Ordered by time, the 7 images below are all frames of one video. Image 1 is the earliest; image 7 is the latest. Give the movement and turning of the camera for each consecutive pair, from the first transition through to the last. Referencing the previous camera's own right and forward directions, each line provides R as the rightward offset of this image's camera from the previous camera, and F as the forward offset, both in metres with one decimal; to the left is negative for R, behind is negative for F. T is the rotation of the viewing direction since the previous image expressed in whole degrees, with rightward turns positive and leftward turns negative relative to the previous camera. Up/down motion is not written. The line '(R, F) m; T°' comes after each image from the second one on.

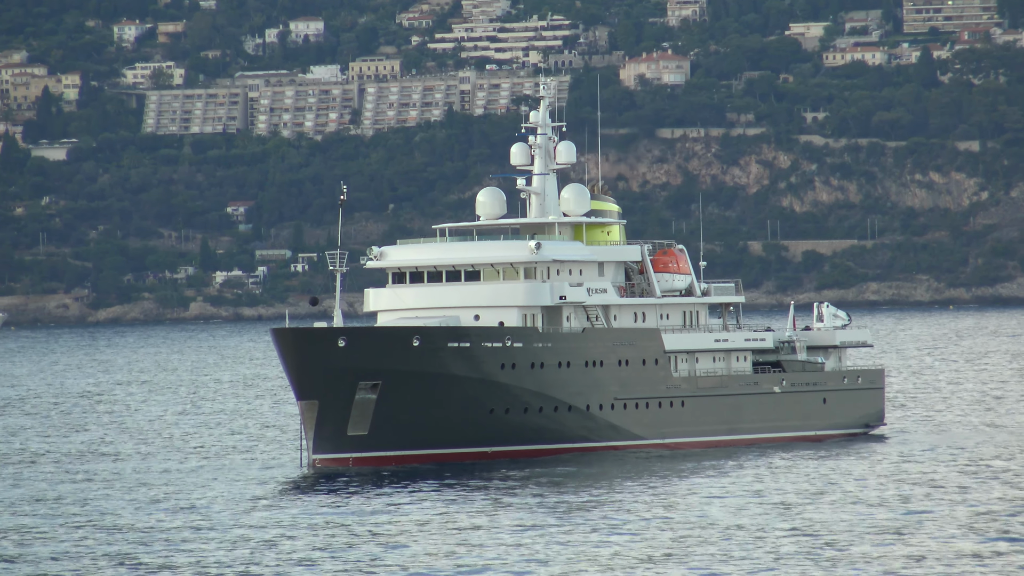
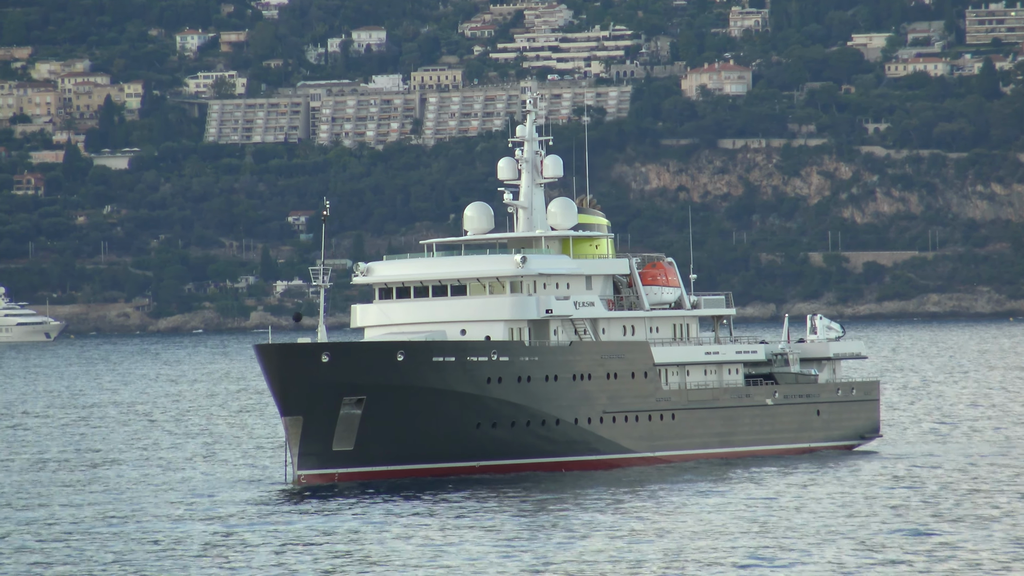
(+1.1, -0.1) m; -2°
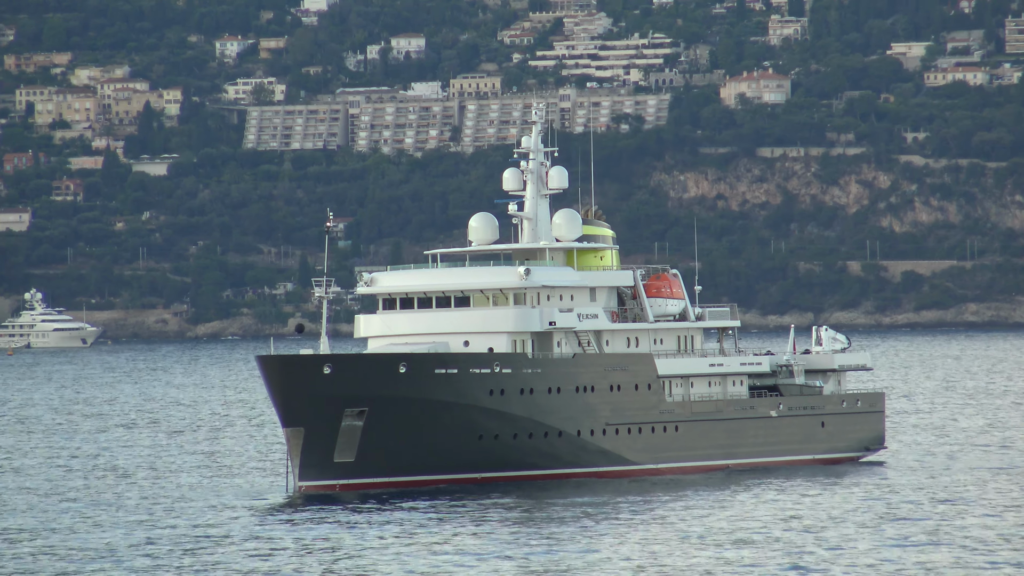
(+0.3, 0.0) m; -1°
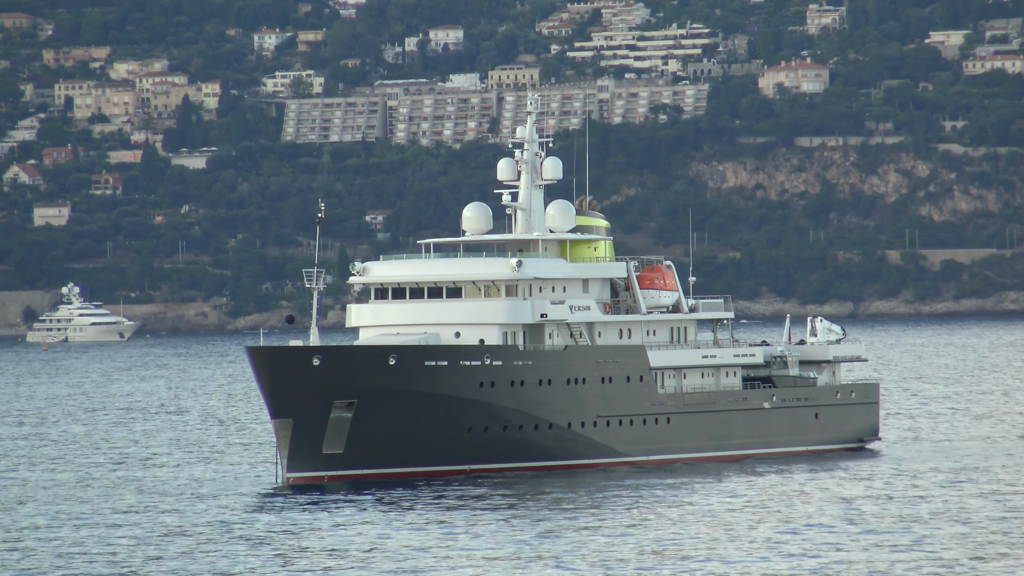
(+0.6, 0.0) m; -1°
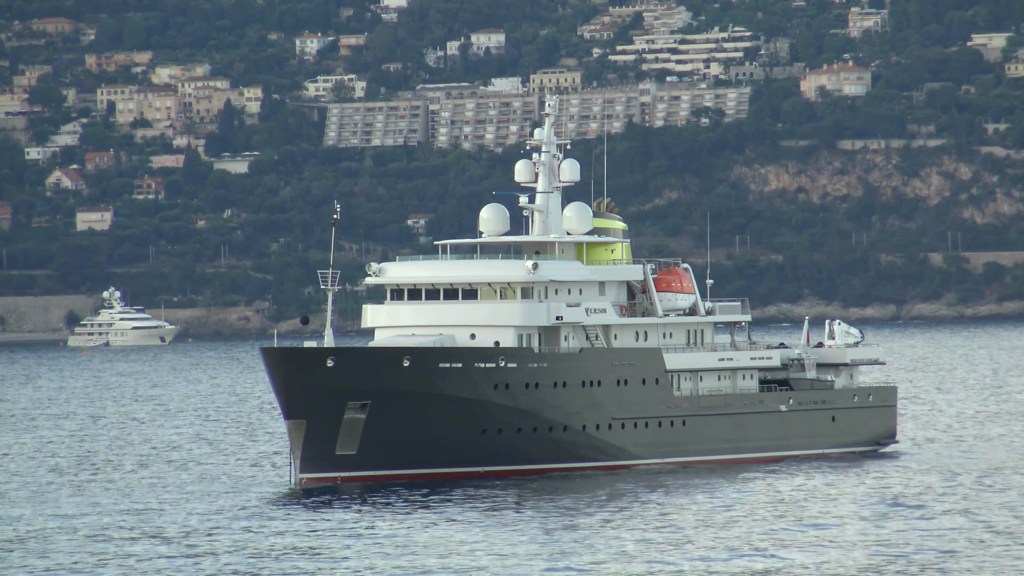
(+0.3, 0.0) m; -1°
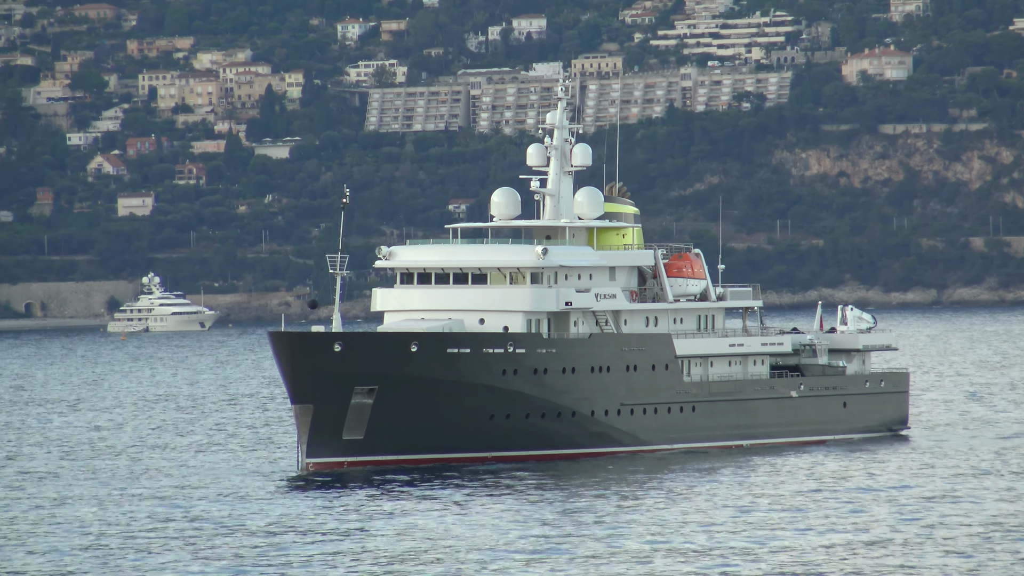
(+0.4, 0.0) m; -1°
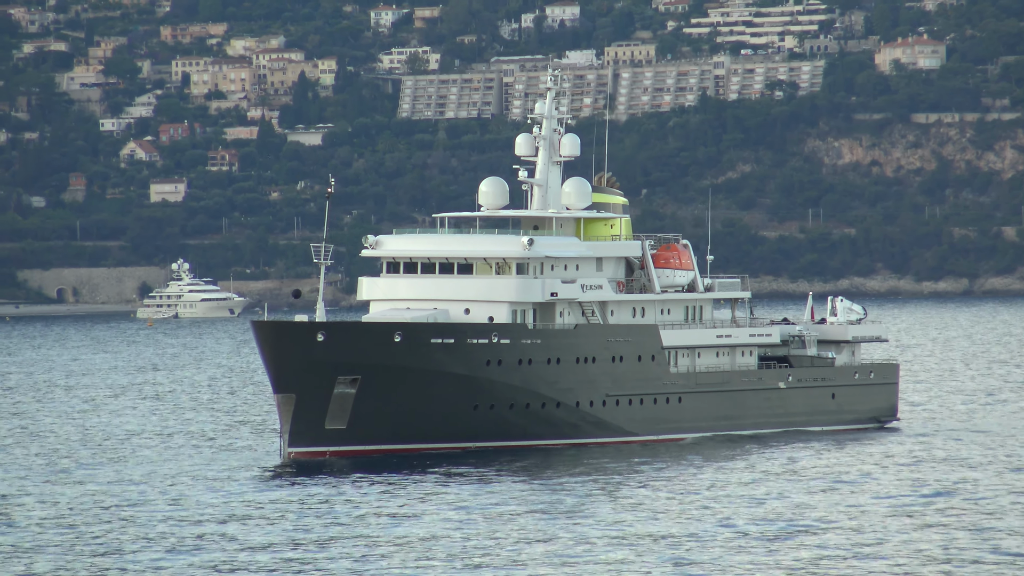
(+0.8, 0.0) m; -1°
